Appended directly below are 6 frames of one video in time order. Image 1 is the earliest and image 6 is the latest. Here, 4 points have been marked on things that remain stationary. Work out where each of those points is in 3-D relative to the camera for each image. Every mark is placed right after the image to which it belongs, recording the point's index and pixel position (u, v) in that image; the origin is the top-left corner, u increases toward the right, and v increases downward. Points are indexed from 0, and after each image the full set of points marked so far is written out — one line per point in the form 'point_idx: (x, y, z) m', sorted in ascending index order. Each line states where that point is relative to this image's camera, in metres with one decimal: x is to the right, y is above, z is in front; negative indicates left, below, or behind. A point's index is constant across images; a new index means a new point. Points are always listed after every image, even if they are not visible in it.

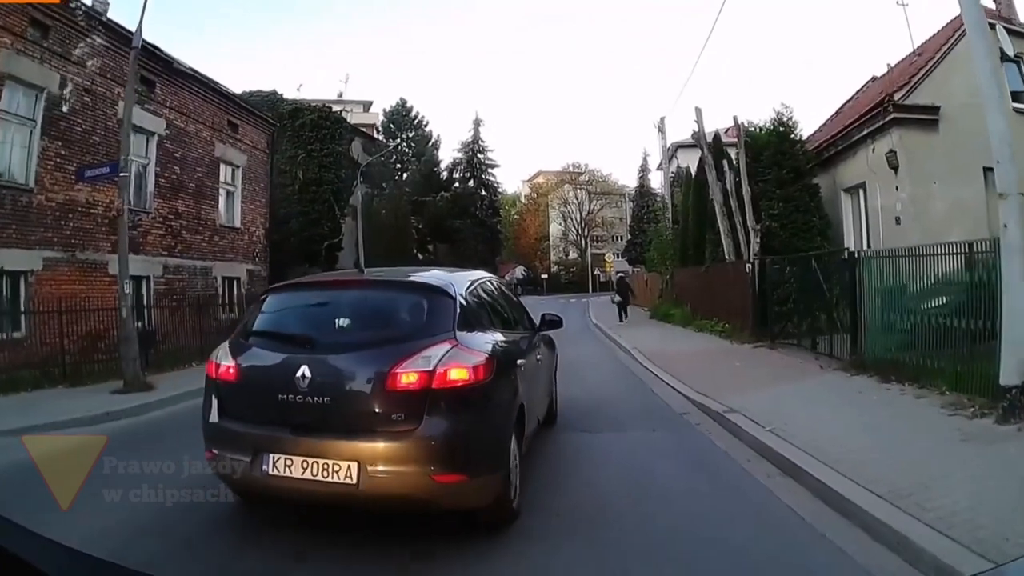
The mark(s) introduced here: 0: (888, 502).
0: (+2.3, -1.3, +4.9) m
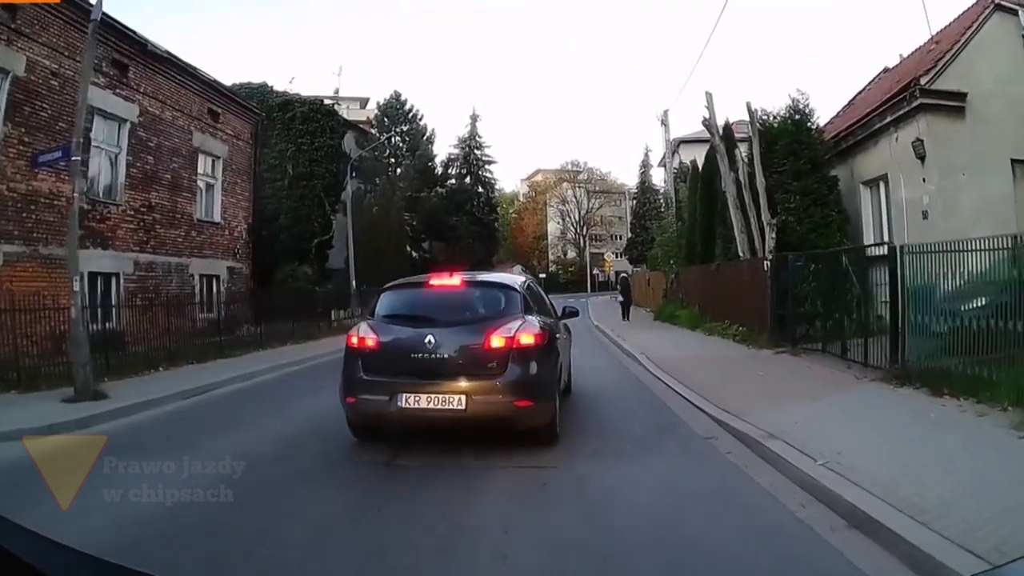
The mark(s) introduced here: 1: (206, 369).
0: (+2.2, -1.3, +3.9) m
1: (-5.3, -1.4, +14.5) m
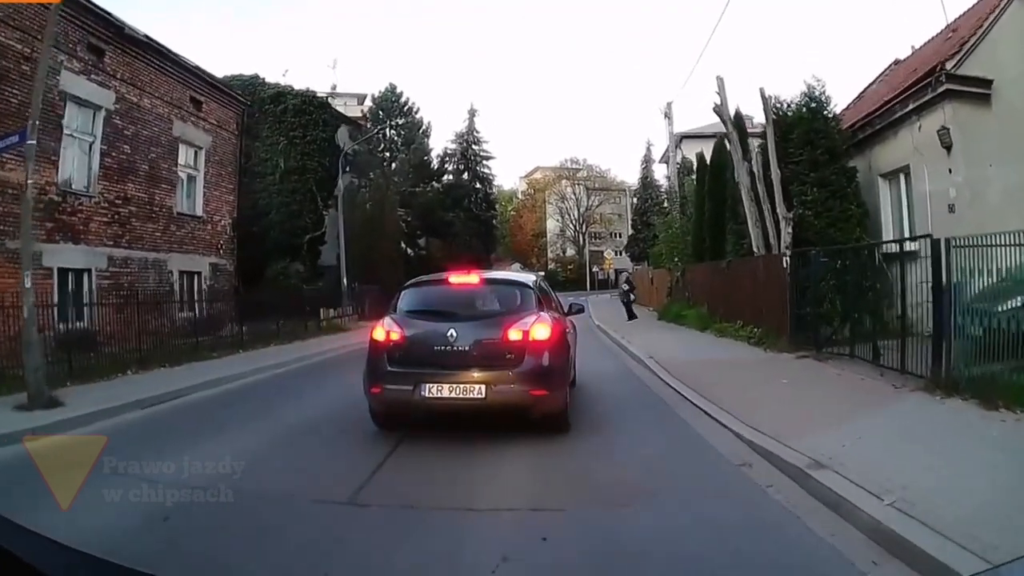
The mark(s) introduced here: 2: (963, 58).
0: (+2.2, -1.3, +3.0) m
1: (-5.4, -1.4, +13.6) m
2: (+6.8, +3.5, +12.5) m
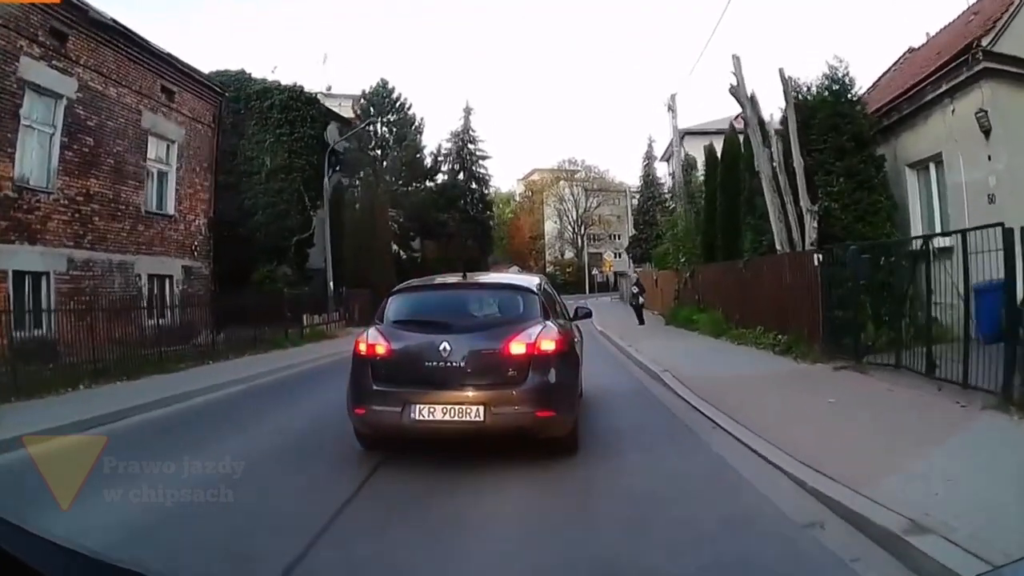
0: (+2.1, -1.2, +1.9) m
1: (-5.4, -1.5, +12.5) m
2: (+6.7, +3.5, +11.4) m
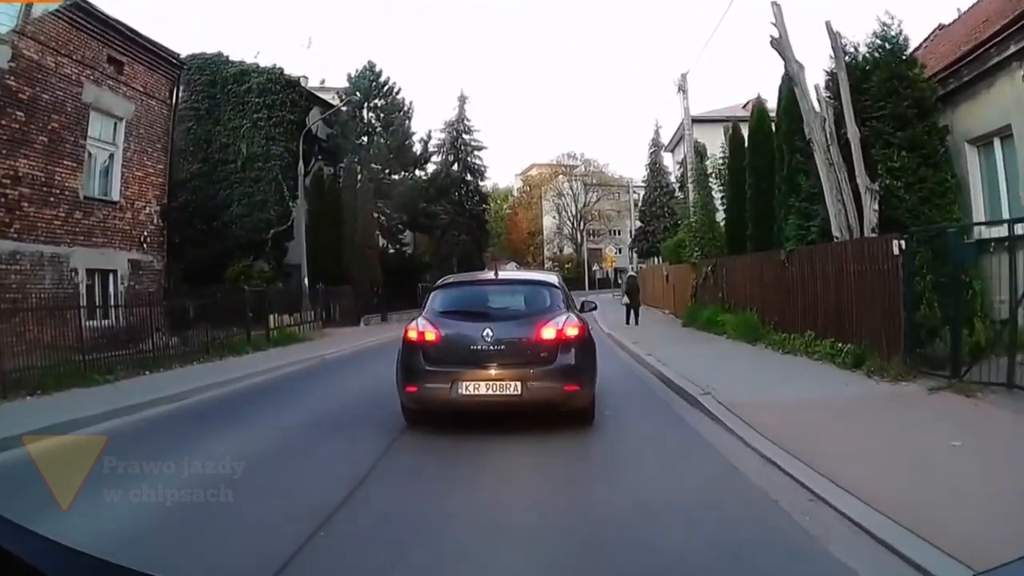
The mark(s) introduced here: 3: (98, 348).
0: (+2.1, -1.2, 0.0) m
1: (-5.5, -1.4, +10.6) m
2: (+6.6, +3.5, +9.5) m
3: (-6.2, -0.9, +12.6) m
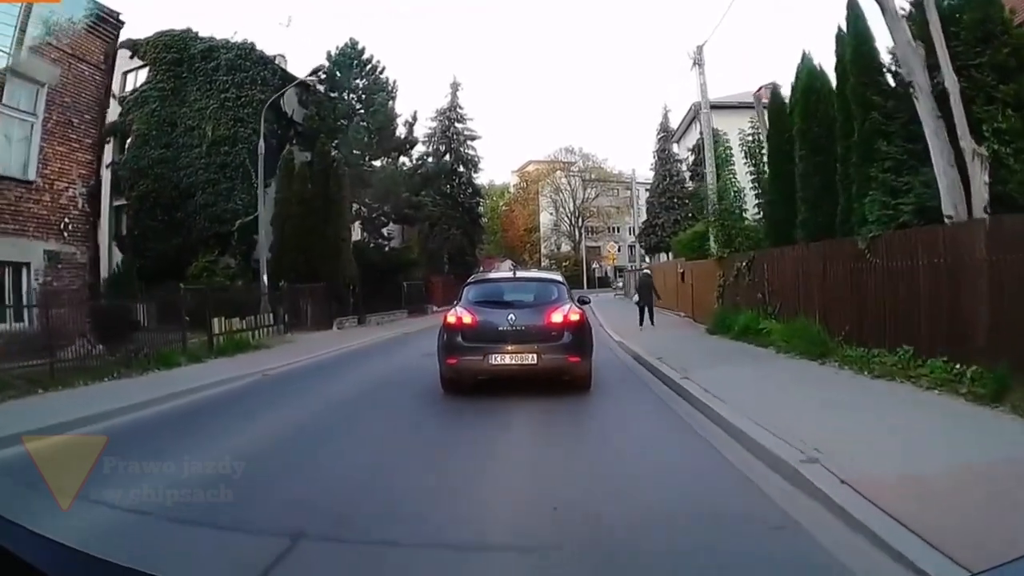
0: (+2.0, -1.2, -2.1) m
1: (-5.6, -1.4, +8.4) m
2: (+6.6, +3.5, +7.4) m
3: (-6.4, -0.9, +10.4) m
